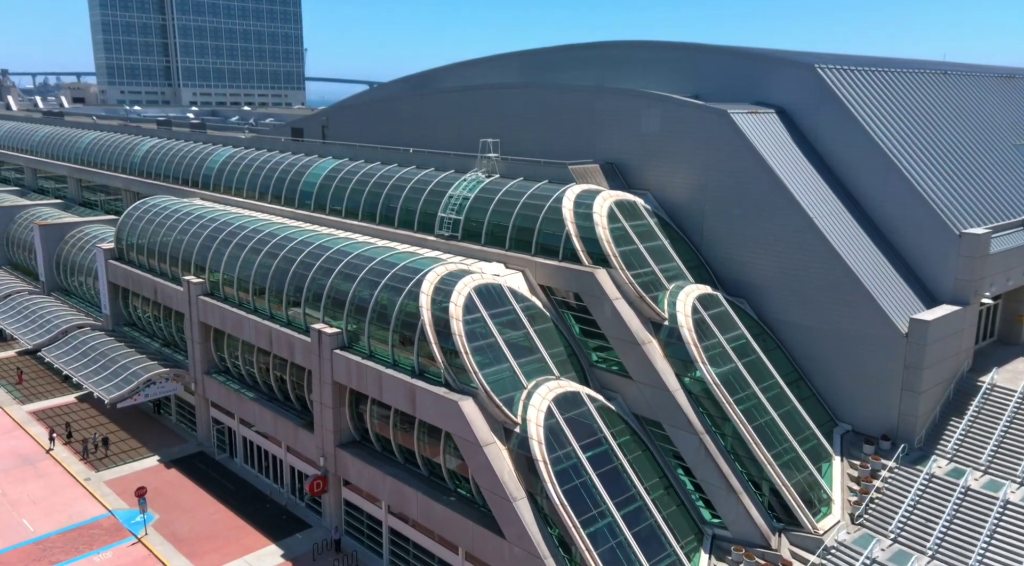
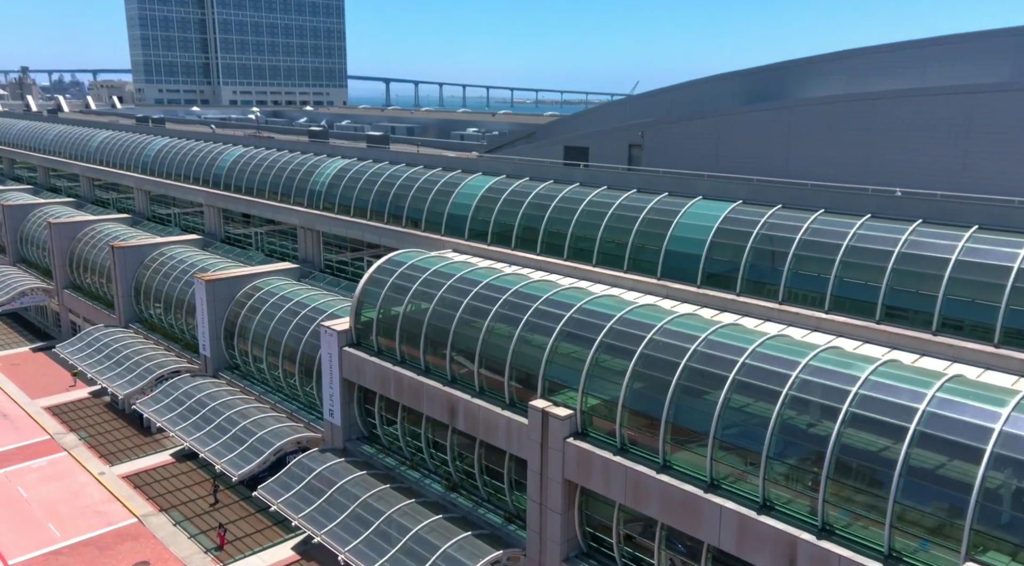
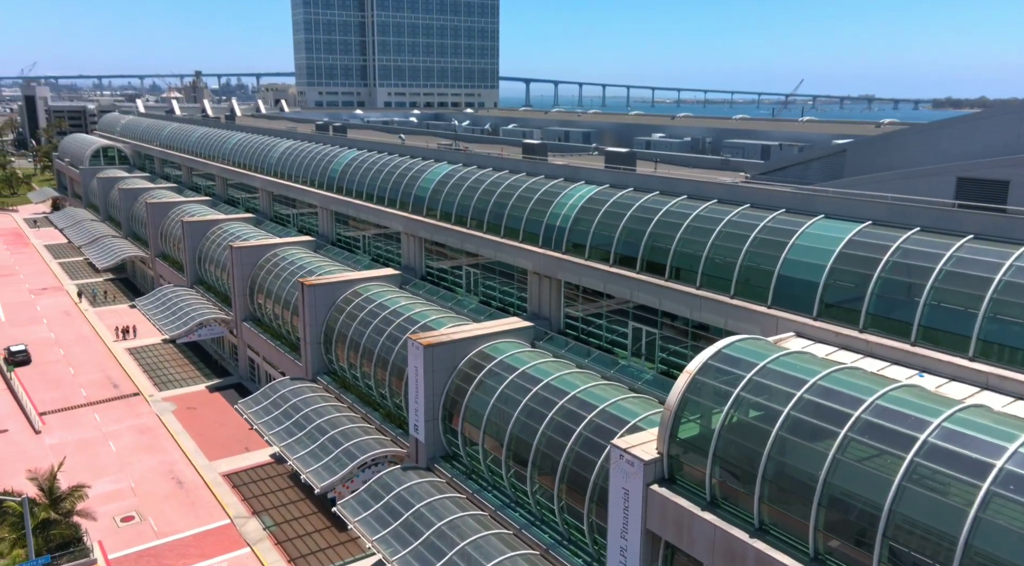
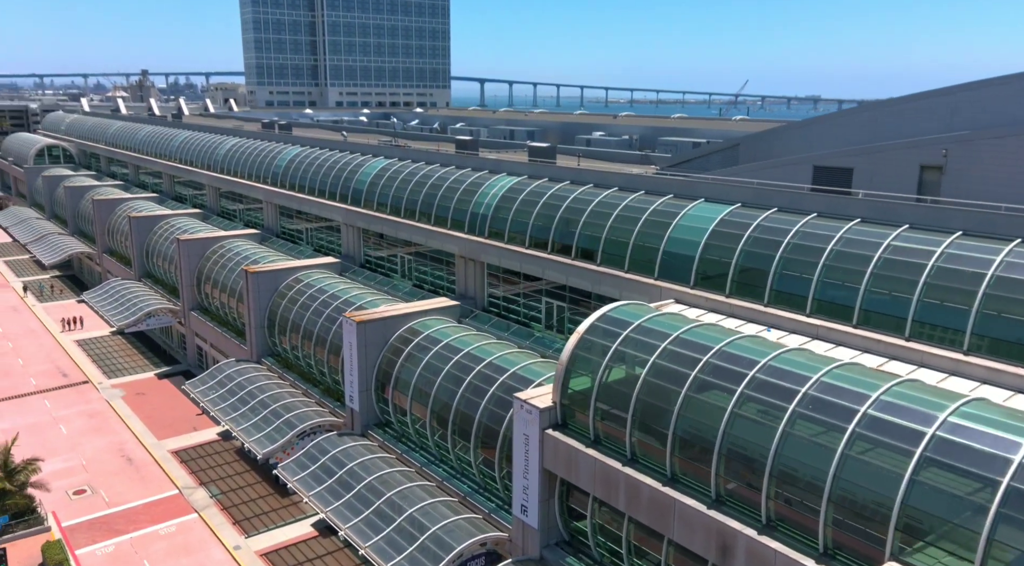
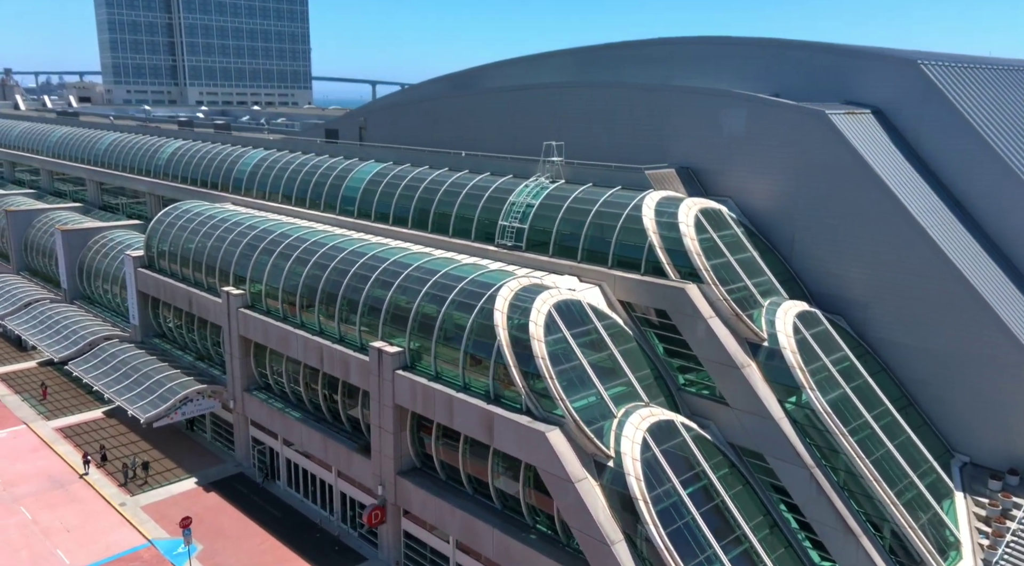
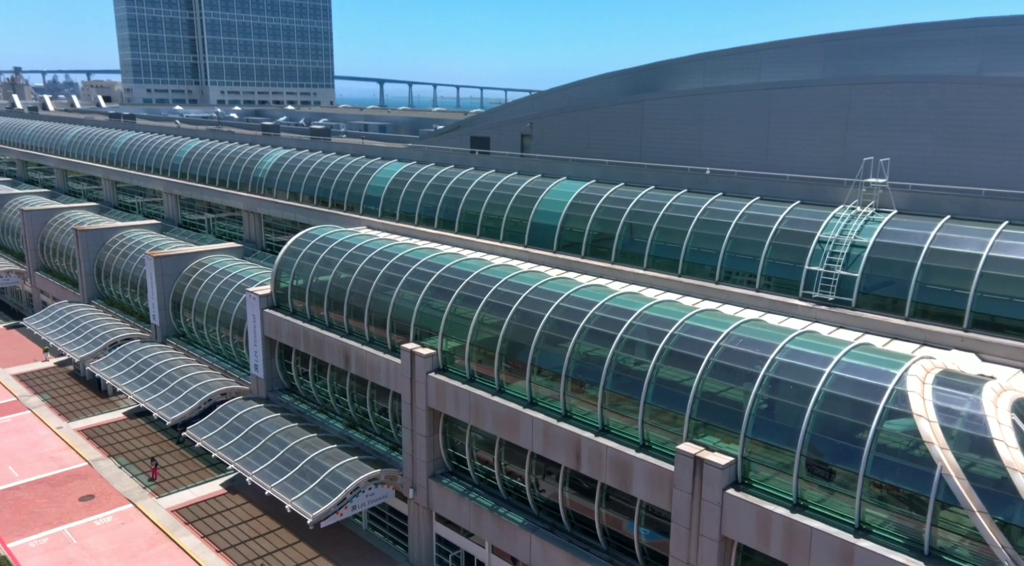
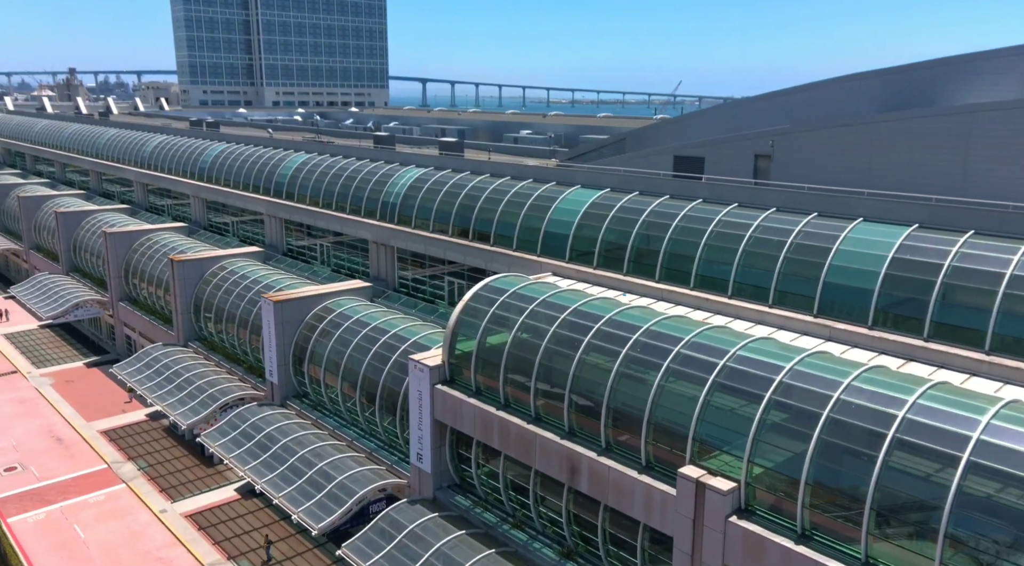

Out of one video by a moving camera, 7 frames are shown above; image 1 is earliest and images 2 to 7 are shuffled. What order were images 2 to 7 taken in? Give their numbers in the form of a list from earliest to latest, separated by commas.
5, 6, 2, 7, 4, 3
